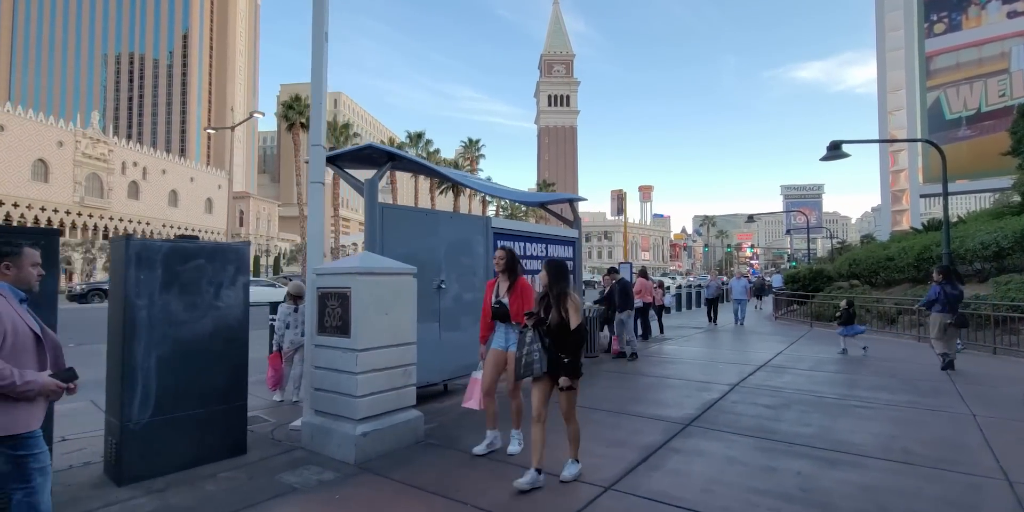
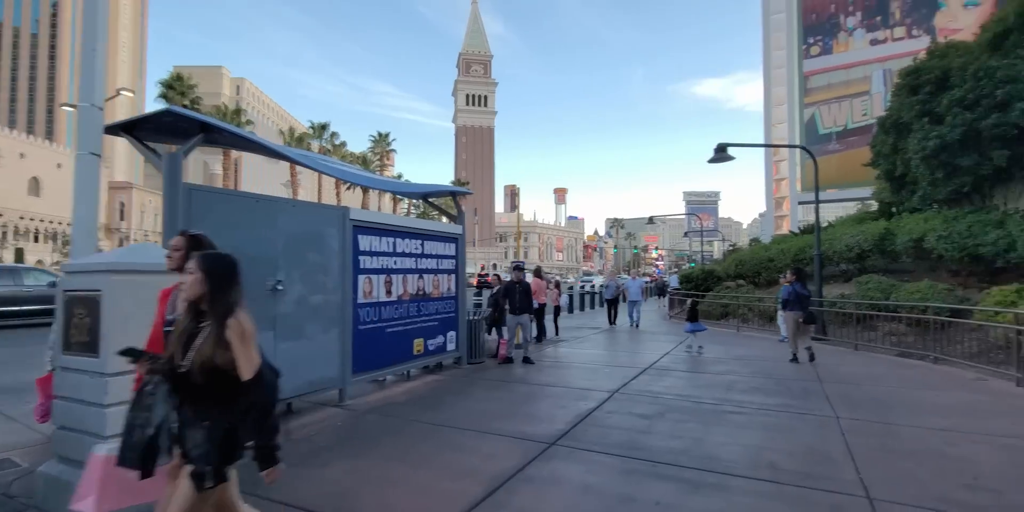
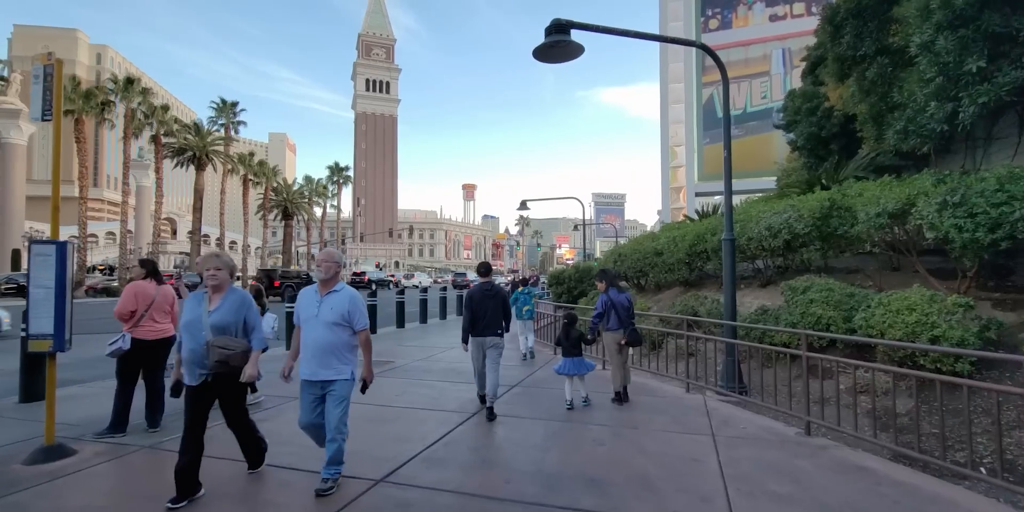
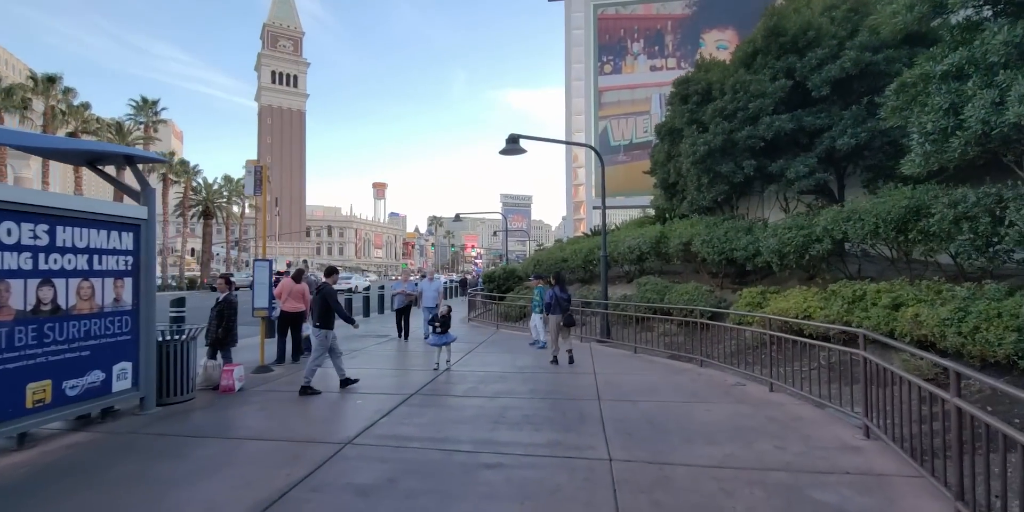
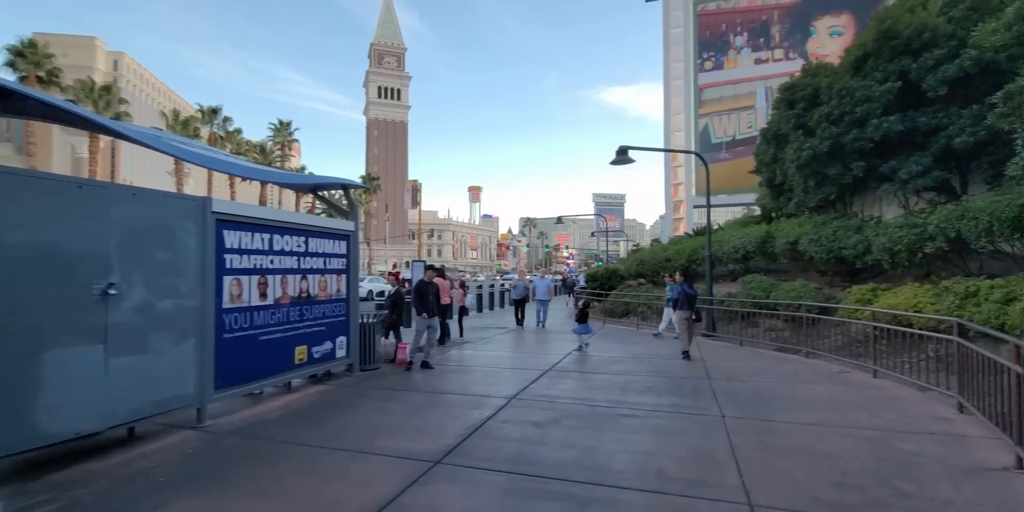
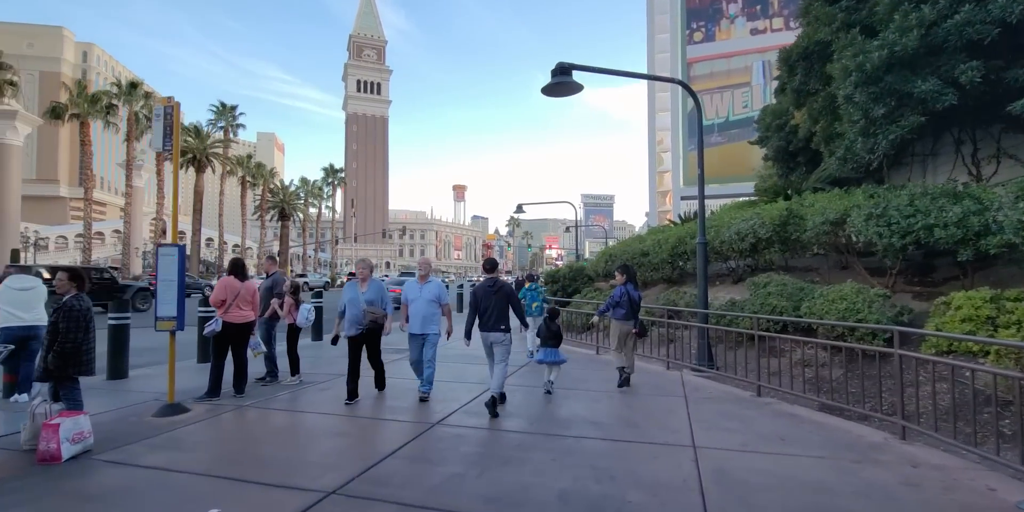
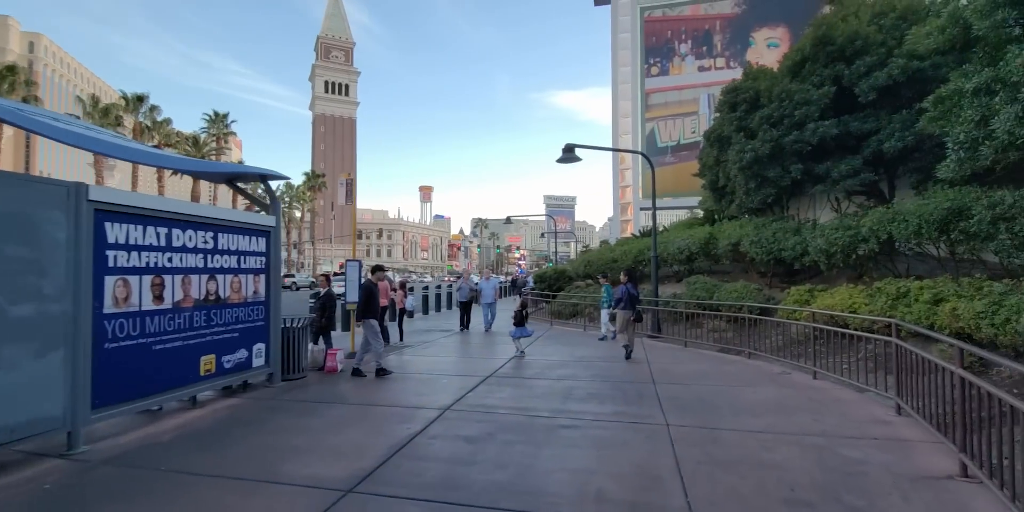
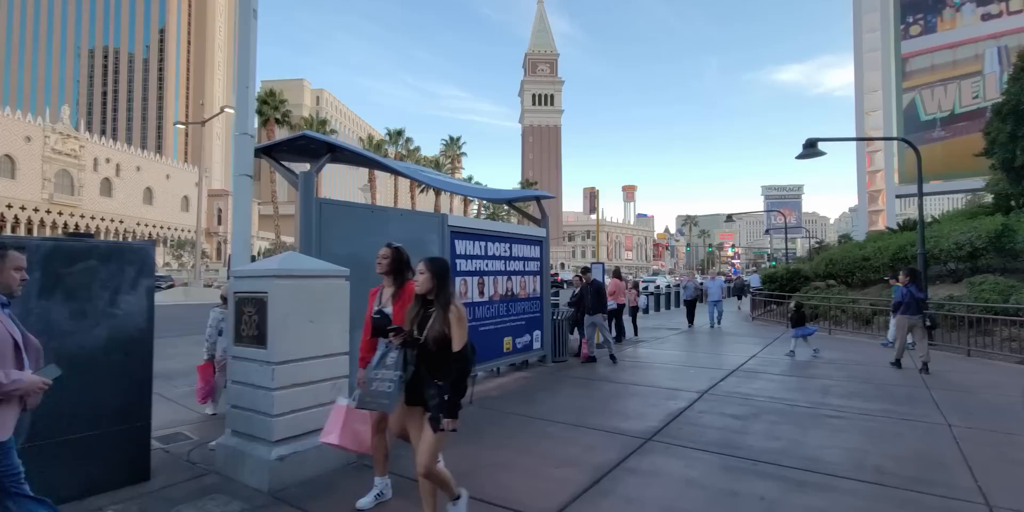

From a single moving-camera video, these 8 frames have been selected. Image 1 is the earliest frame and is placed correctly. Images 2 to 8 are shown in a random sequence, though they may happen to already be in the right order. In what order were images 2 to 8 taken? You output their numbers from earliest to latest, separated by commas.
8, 2, 5, 7, 4, 6, 3
